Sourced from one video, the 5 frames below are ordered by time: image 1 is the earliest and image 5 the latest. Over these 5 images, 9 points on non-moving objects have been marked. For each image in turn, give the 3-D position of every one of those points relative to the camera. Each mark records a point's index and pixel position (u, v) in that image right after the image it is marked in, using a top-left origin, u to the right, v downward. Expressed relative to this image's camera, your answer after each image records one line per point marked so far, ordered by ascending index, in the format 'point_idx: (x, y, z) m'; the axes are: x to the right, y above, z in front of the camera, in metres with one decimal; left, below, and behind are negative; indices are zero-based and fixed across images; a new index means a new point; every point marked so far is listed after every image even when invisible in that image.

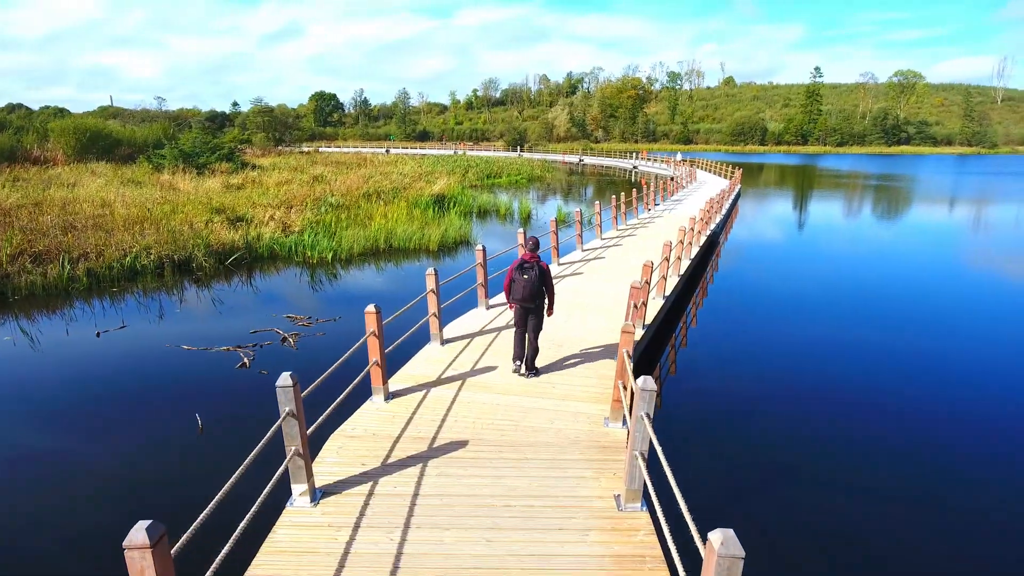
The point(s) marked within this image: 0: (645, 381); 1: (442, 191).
0: (+0.6, -0.4, +2.9) m
1: (-1.9, +2.7, +18.6) m
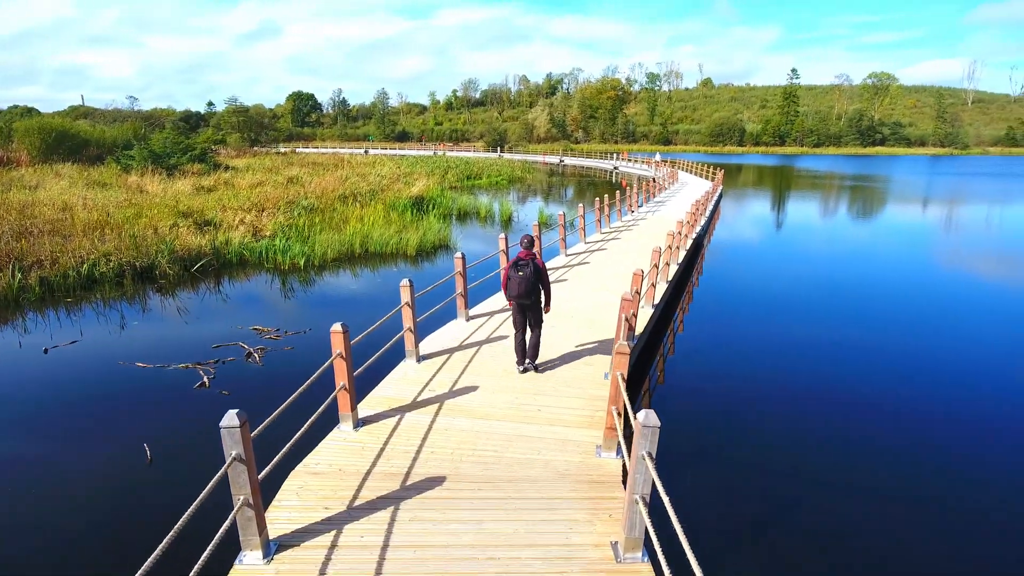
0: (+0.5, -0.5, +2.5) m
1: (-2.5, +2.6, +18.2) m
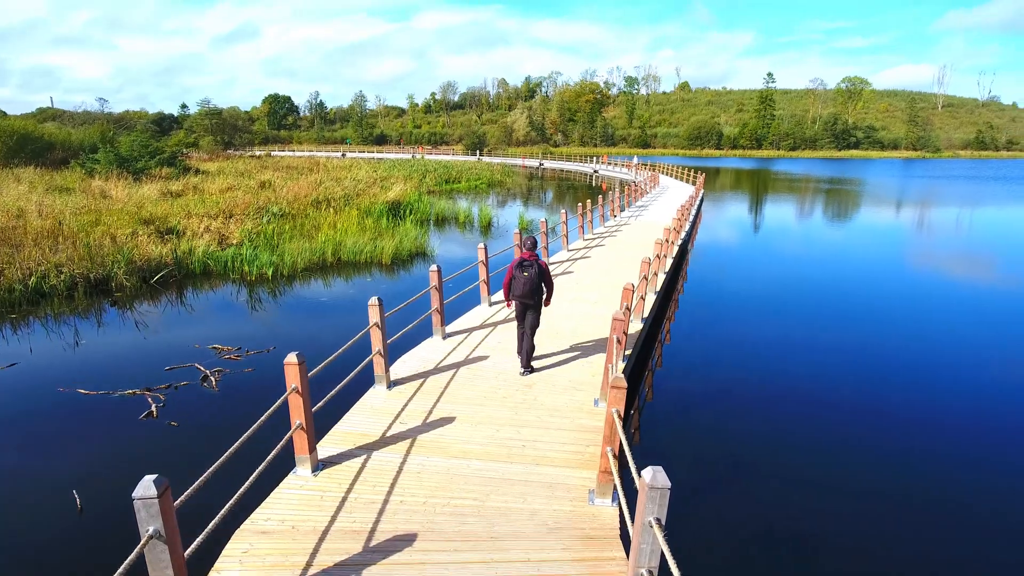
0: (+0.4, -0.6, +2.1) m
1: (-3.0, +2.4, +17.7) m
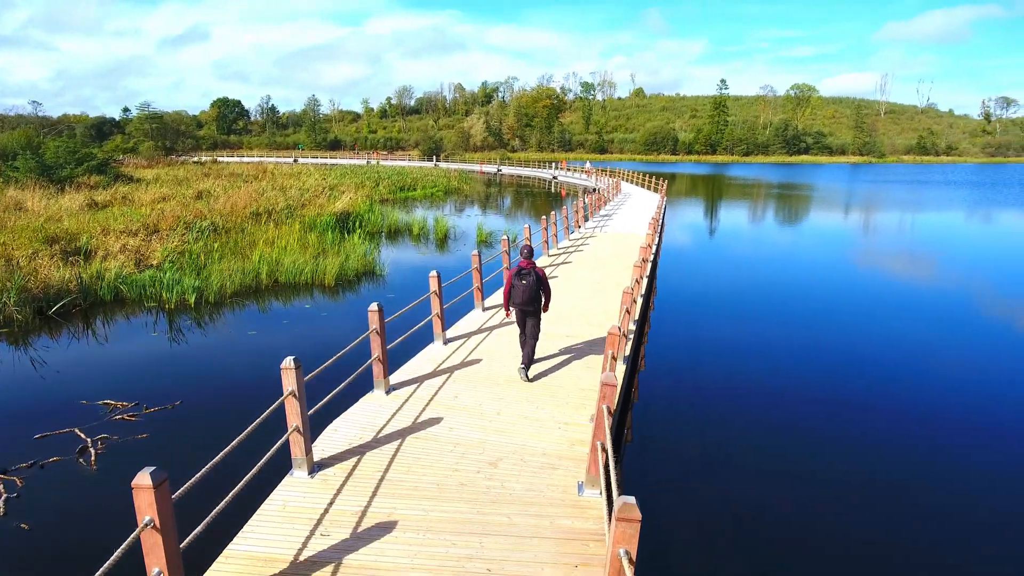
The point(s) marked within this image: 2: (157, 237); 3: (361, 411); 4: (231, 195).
0: (+0.4, -0.8, +1.2) m
1: (-4.0, +2.0, +16.5) m
2: (-5.5, +0.8, +10.4) m
3: (-1.0, -0.8, +4.3) m
4: (-7.4, +2.5, +17.8) m
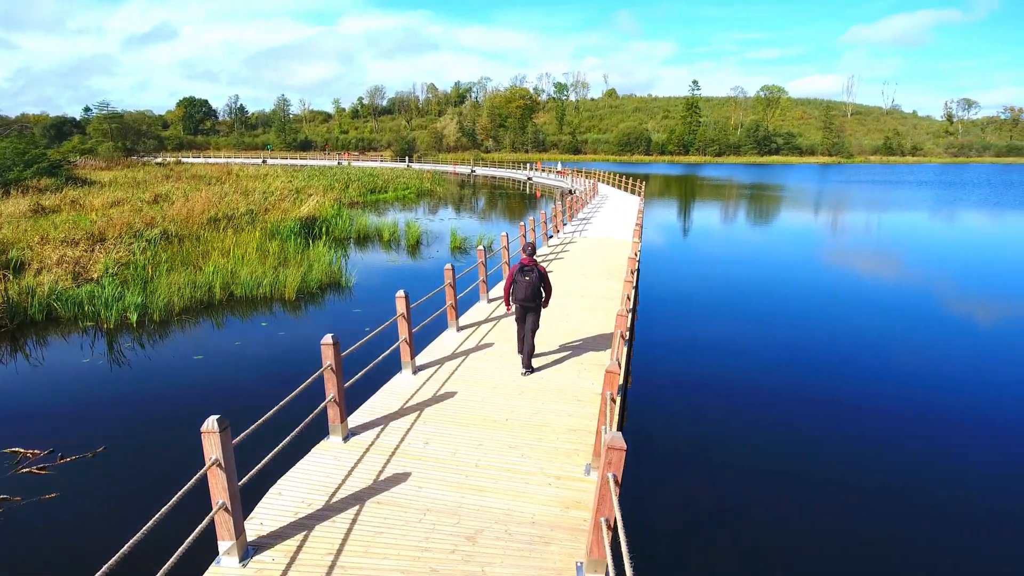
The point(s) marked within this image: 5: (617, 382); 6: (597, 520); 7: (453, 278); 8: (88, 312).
0: (+0.4, -1.0, +0.5) m
1: (-4.6, +1.8, +15.7) m
2: (-5.8, +0.6, +9.6) m
3: (-1.1, -0.9, +3.6) m
4: (-8.0, +2.3, +16.9) m
5: (+0.5, -0.5, +3.8) m
6: (+0.3, -0.9, +2.7) m
7: (-0.6, +0.1, +6.4) m
8: (-4.9, -0.3, +7.9) m
